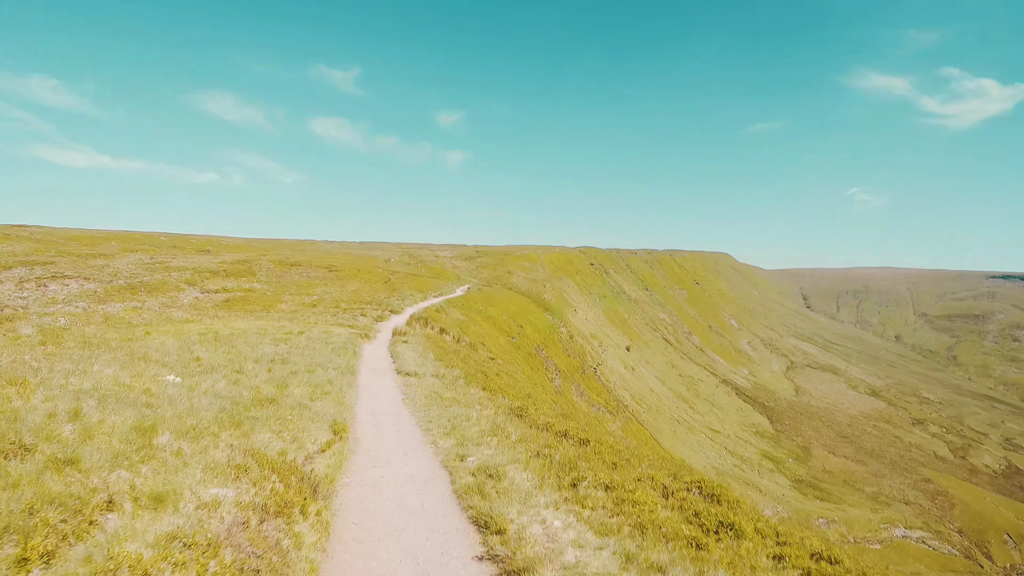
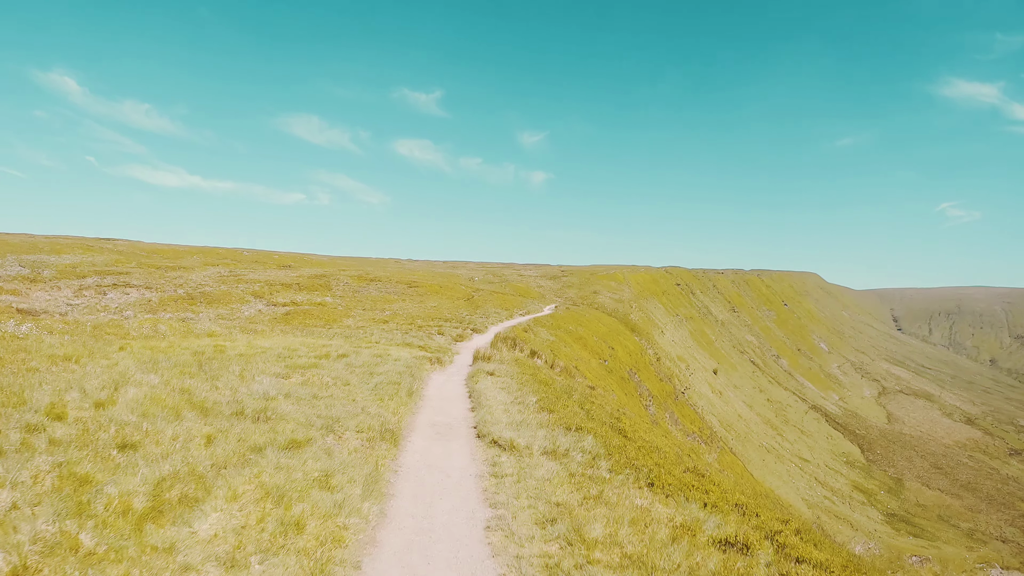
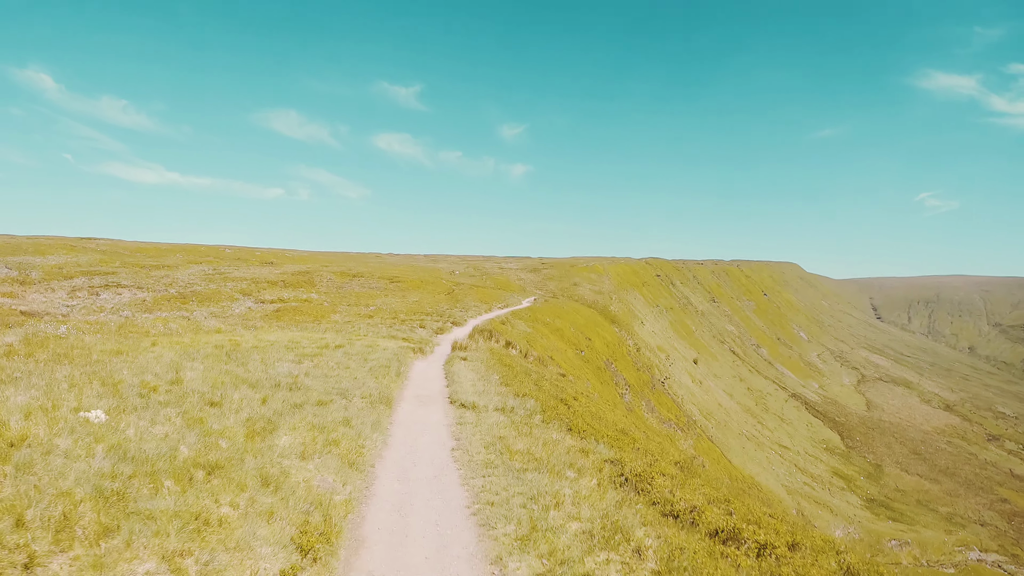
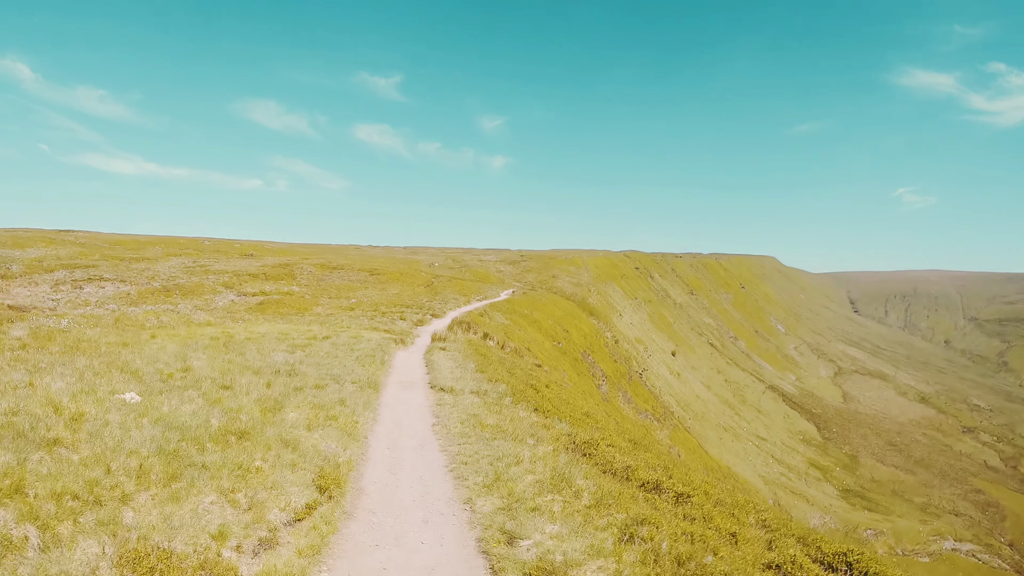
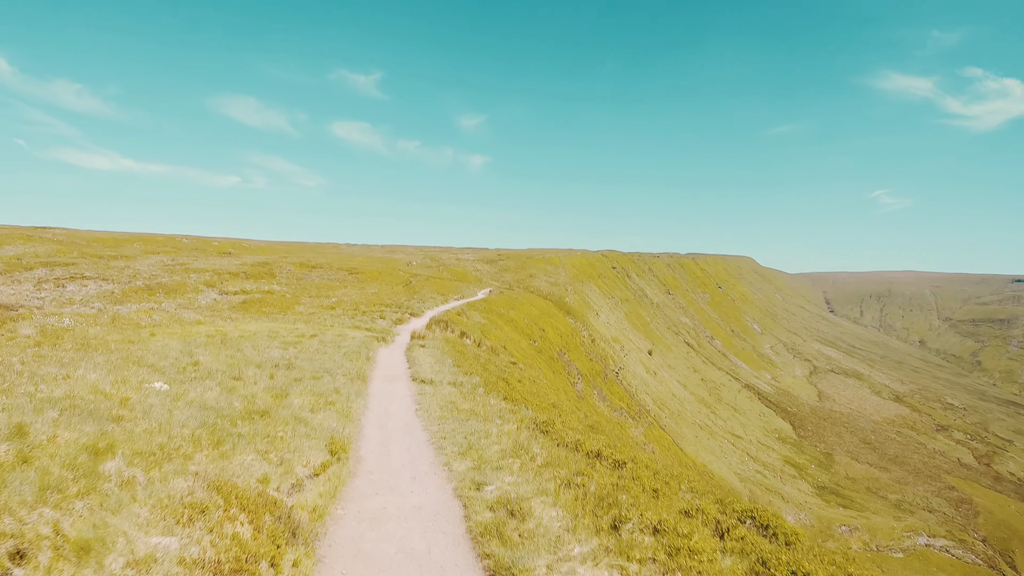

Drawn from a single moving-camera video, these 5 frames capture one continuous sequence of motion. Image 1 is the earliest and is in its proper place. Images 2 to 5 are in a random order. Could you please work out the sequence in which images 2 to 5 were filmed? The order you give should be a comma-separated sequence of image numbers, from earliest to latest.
5, 4, 3, 2
